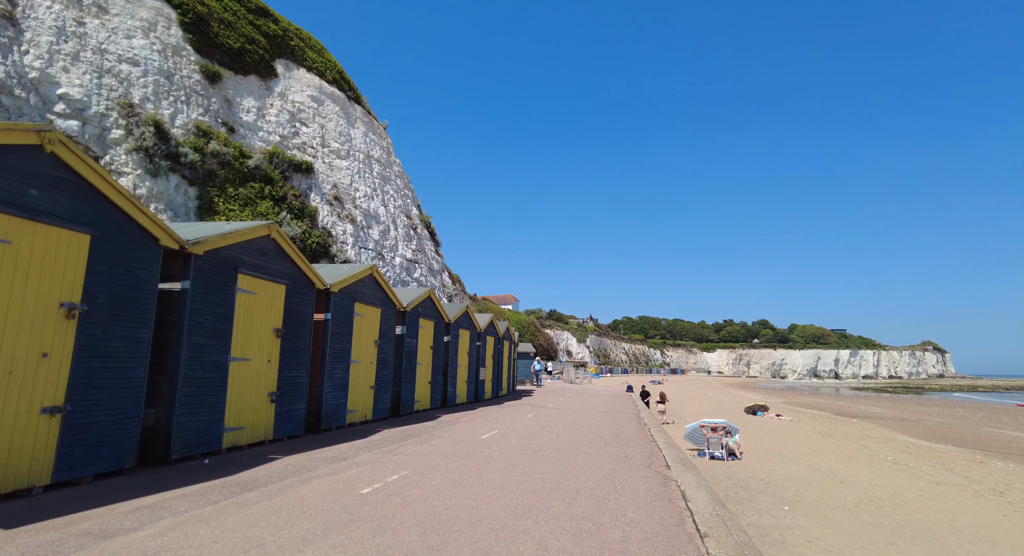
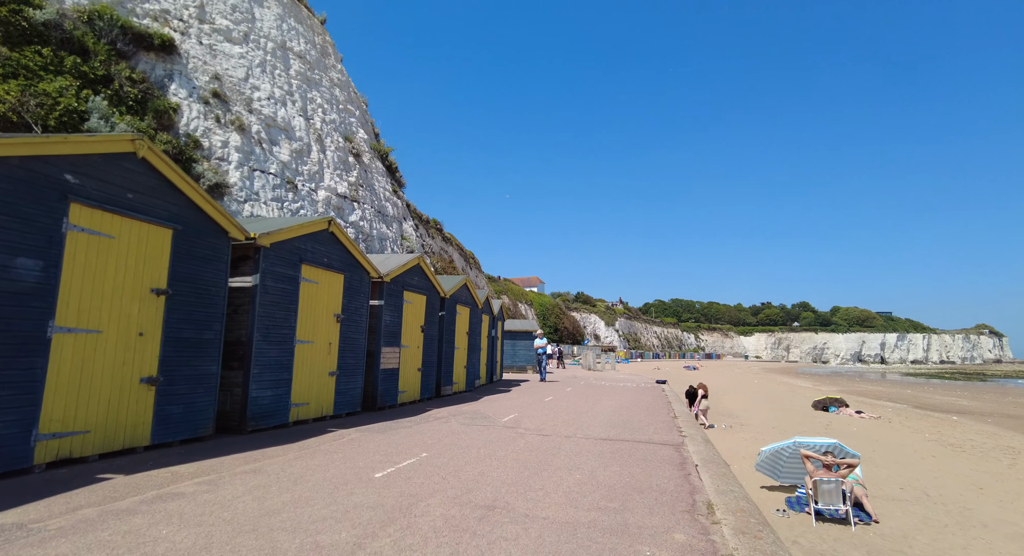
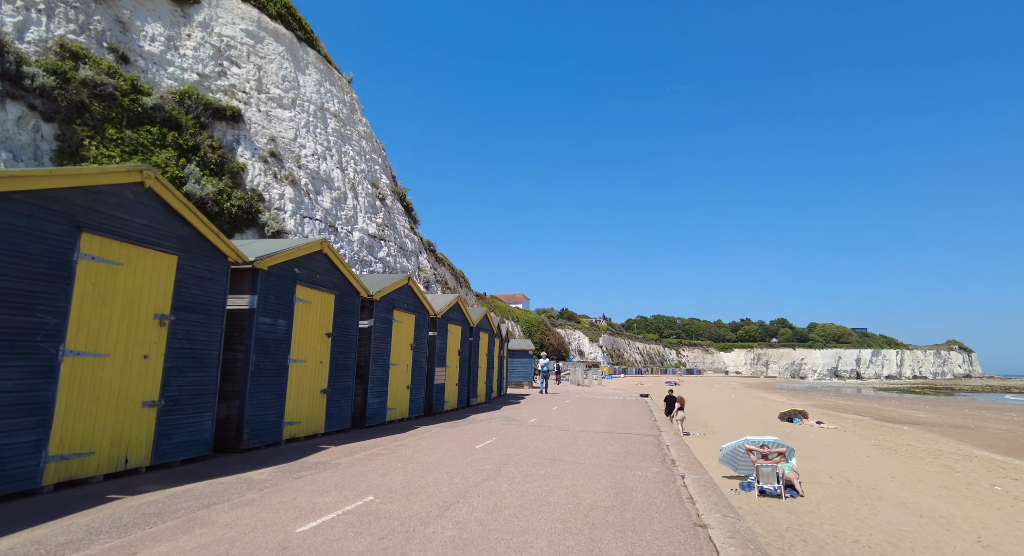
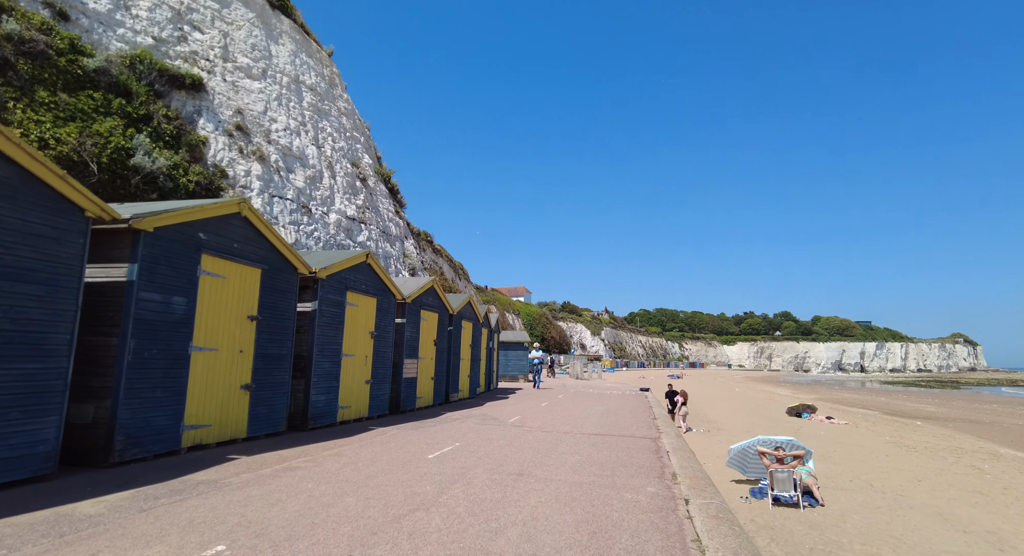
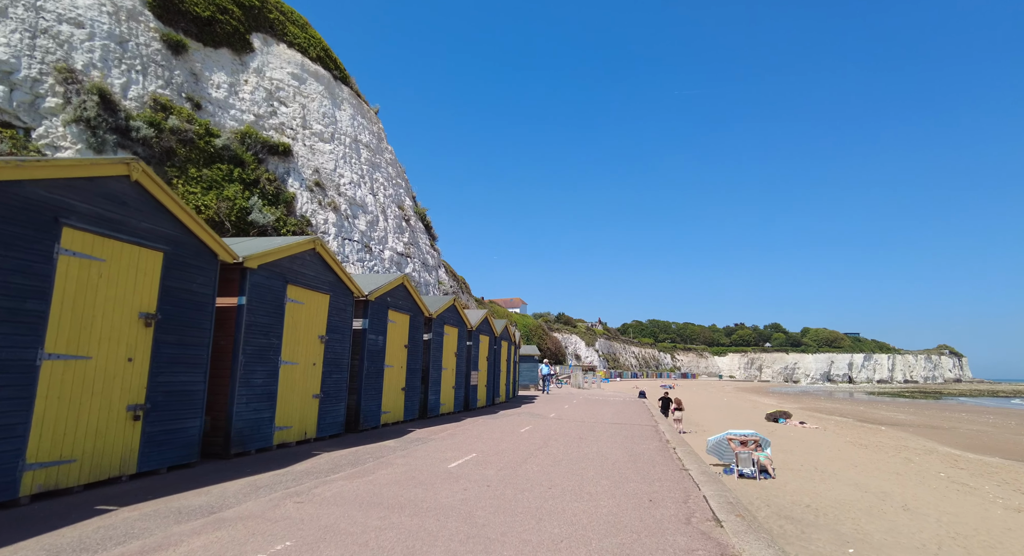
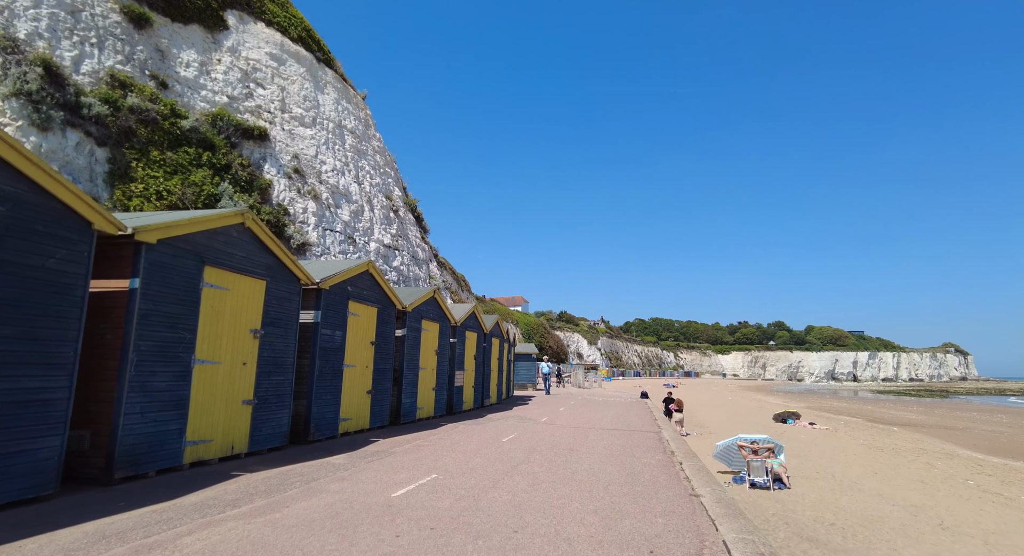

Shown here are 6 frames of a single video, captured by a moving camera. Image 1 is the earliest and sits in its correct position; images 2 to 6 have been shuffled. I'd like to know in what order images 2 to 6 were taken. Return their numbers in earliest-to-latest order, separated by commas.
5, 6, 3, 4, 2
